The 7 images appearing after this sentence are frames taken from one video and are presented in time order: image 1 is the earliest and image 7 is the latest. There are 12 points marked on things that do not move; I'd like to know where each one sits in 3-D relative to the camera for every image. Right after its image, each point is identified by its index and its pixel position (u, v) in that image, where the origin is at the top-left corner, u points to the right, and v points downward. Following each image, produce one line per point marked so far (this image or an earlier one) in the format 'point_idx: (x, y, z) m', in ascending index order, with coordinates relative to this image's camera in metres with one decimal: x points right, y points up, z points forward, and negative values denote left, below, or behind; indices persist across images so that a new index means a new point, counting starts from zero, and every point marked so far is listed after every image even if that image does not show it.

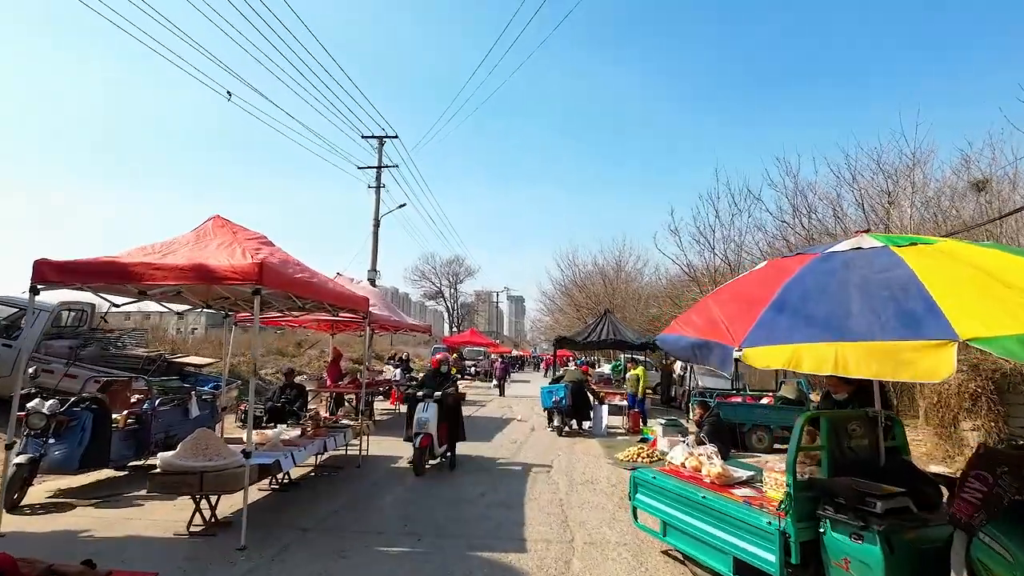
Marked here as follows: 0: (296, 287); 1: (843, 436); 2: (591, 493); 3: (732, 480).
0: (-2.5, 0.0, +7.1) m
1: (+2.4, -1.1, +4.5) m
2: (+1.1, -2.9, +8.6) m
3: (+2.0, -1.7, +5.5) m
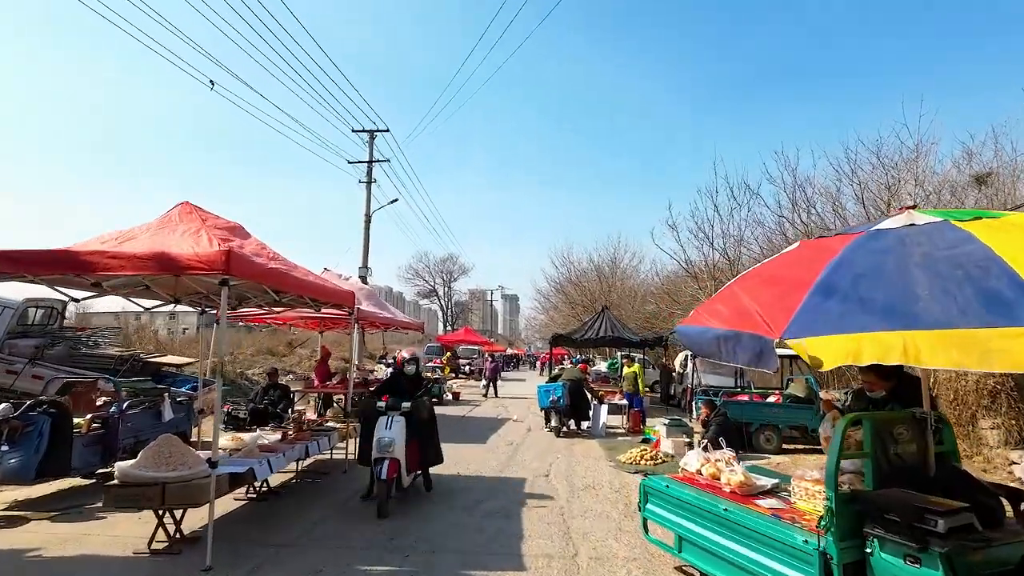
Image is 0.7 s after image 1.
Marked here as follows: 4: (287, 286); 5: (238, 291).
0: (-2.6, +0.1, +6.5) m
1: (+2.4, -1.0, +4.0) m
2: (+1.1, -2.8, +8.0) m
3: (+1.9, -1.6, +4.9) m
4: (-2.6, 0.0, +7.0) m
5: (-3.6, 0.0, +8.1) m
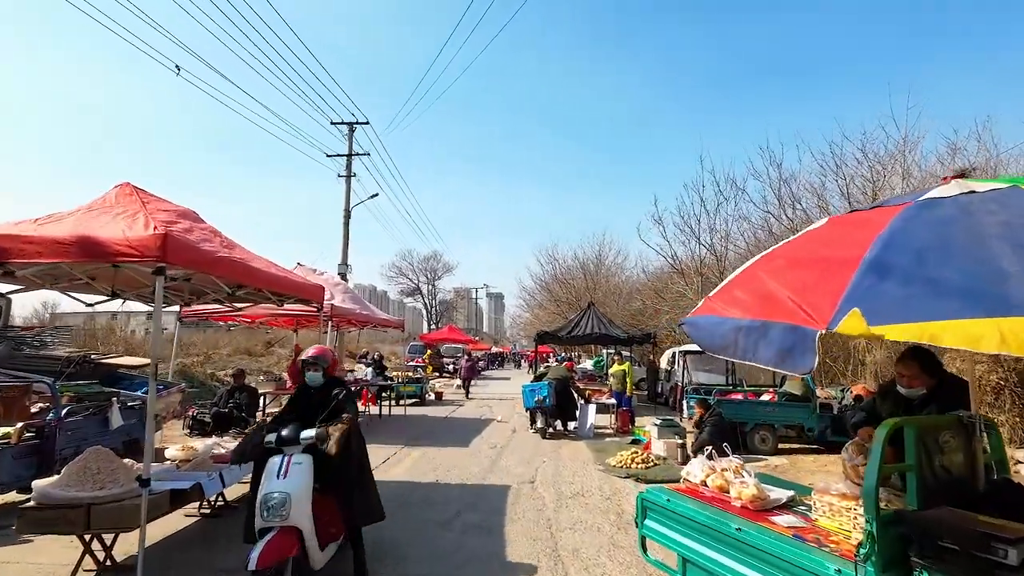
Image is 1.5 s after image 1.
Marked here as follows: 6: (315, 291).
0: (-2.8, +0.2, +5.8) m
1: (+2.3, -0.9, +3.4) m
2: (+0.8, -2.7, +7.4) m
3: (+1.8, -1.5, +4.3) m
4: (-2.8, +0.1, +6.3) m
5: (-3.8, 0.0, +7.4) m
6: (-2.7, 0.0, +8.5) m
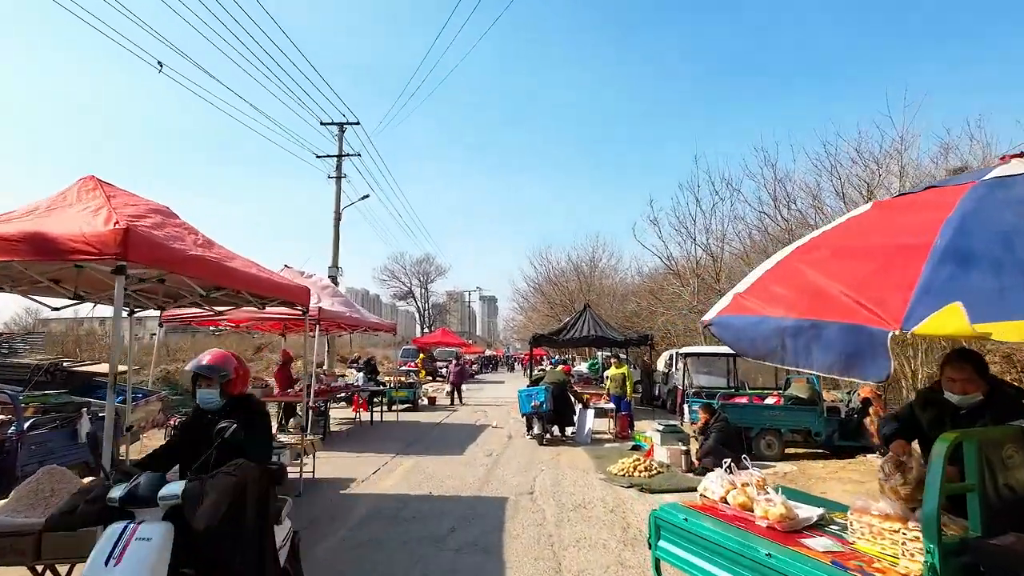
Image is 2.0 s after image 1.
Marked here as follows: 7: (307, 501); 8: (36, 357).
0: (-2.8, +0.2, +5.3) m
1: (+2.3, -0.9, +2.9) m
2: (+0.8, -2.7, +6.9) m
3: (+1.8, -1.5, +3.9) m
4: (-2.8, +0.1, +5.8) m
5: (-3.9, 0.0, +6.9) m
6: (-2.8, -0.1, +8.0) m
7: (-2.7, -2.8, +8.0) m
8: (-8.2, -1.2, +10.7) m
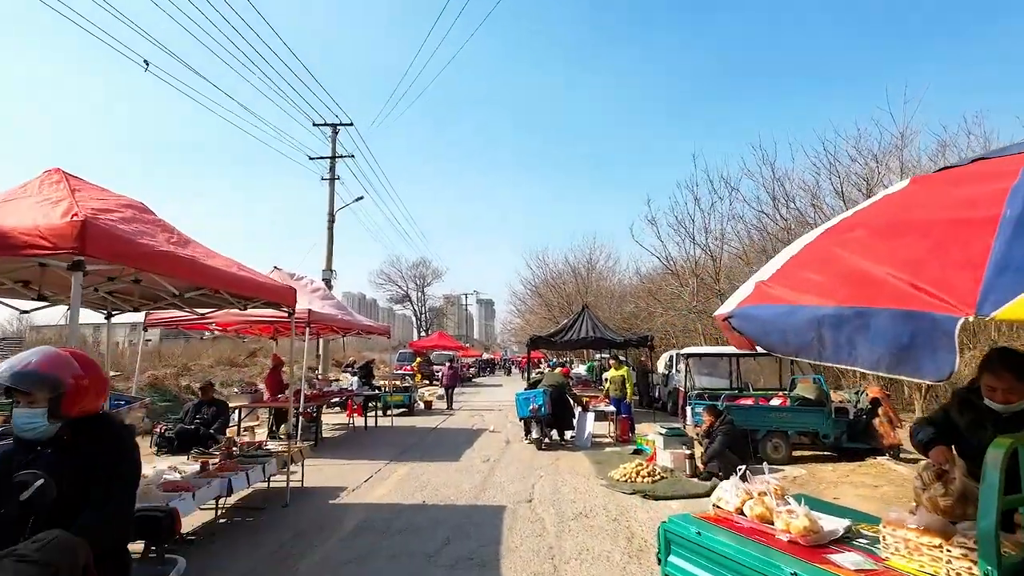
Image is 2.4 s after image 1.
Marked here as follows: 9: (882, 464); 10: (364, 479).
0: (-2.8, +0.2, +4.9) m
1: (+2.3, -0.8, +2.6) m
2: (+0.8, -2.6, +6.6) m
3: (+1.8, -1.4, +3.5) m
4: (-2.9, +0.1, +5.5) m
5: (-3.9, 0.0, +6.5) m
6: (-2.8, -0.1, +7.7) m
7: (-2.7, -2.8, +7.6) m
8: (-8.3, -1.2, +10.3) m
9: (+5.6, -2.7, +9.3) m
10: (-2.3, -2.9, +9.4) m
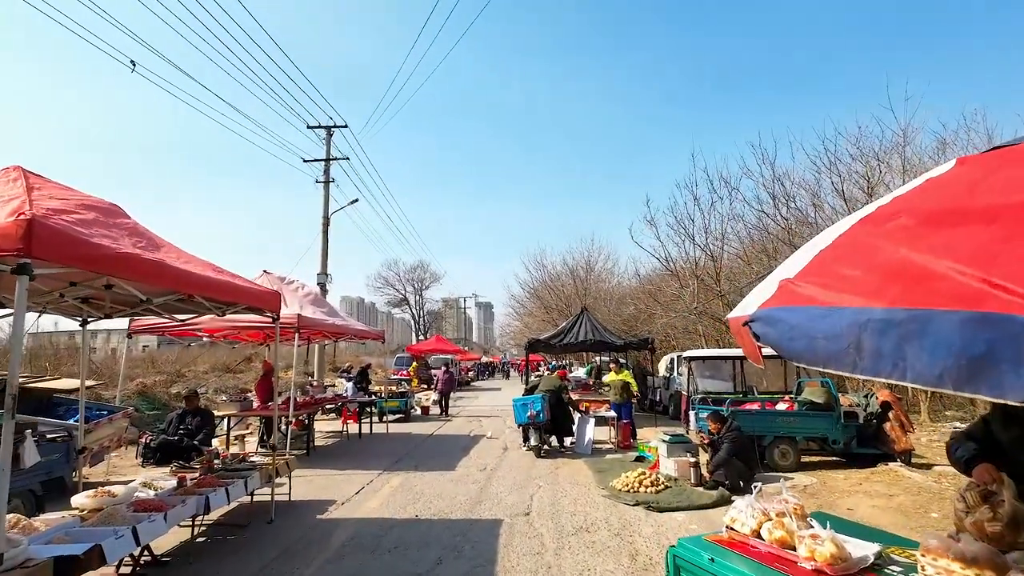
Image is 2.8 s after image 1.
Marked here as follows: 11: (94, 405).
0: (-2.9, +0.2, +4.6) m
1: (+2.3, -0.8, +2.2) m
2: (+0.8, -2.6, +6.2) m
3: (+1.7, -1.4, +3.2) m
4: (-2.9, +0.1, +5.1) m
5: (-4.0, 0.0, +6.1) m
6: (-2.9, -0.1, +7.3) m
7: (-2.7, -2.8, +7.2) m
8: (-8.3, -1.4, +9.9) m
9: (+5.6, -2.7, +9.0) m
10: (-2.3, -3.0, +9.1) m
11: (-7.2, -2.0, +10.6) m
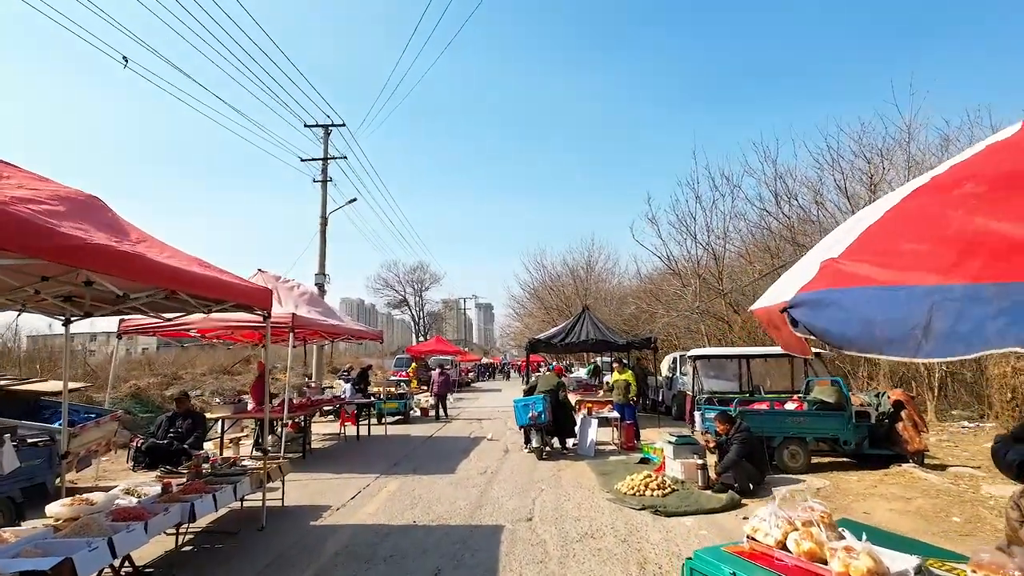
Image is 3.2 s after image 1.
0: (-2.9, +0.2, +4.3) m
1: (+2.3, -0.7, +1.9) m
2: (+0.8, -2.6, +5.9) m
3: (+1.8, -1.4, +2.9) m
4: (-2.9, +0.1, +4.8) m
5: (-4.0, 0.0, +5.8) m
6: (-2.9, -0.1, +7.0) m
7: (-2.7, -2.8, +6.9) m
8: (-8.3, -1.3, +9.6) m
9: (+5.6, -2.6, +8.7) m
10: (-2.3, -2.9, +8.7) m
11: (-7.2, -2.0, +10.3) m
